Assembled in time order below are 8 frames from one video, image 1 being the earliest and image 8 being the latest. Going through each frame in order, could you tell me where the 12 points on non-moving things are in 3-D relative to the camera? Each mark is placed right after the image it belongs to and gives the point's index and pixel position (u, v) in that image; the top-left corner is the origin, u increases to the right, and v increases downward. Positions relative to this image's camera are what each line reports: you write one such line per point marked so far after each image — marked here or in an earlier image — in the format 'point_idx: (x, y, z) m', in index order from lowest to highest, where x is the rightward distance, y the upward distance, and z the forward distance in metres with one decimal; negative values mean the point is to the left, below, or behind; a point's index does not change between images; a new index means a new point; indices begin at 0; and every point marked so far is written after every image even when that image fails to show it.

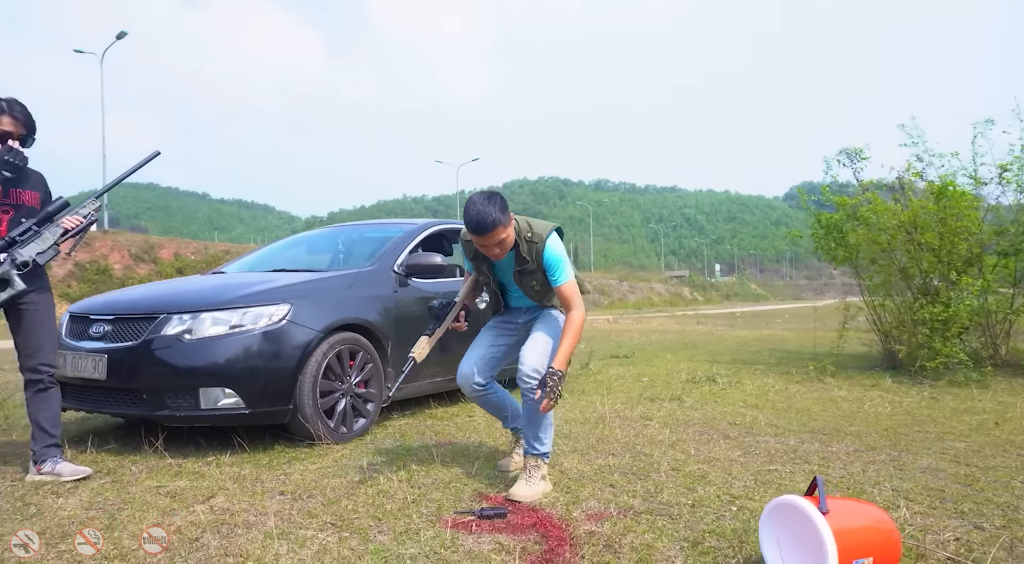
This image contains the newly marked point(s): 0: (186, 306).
0: (-1.5, 0.0, +3.7) m
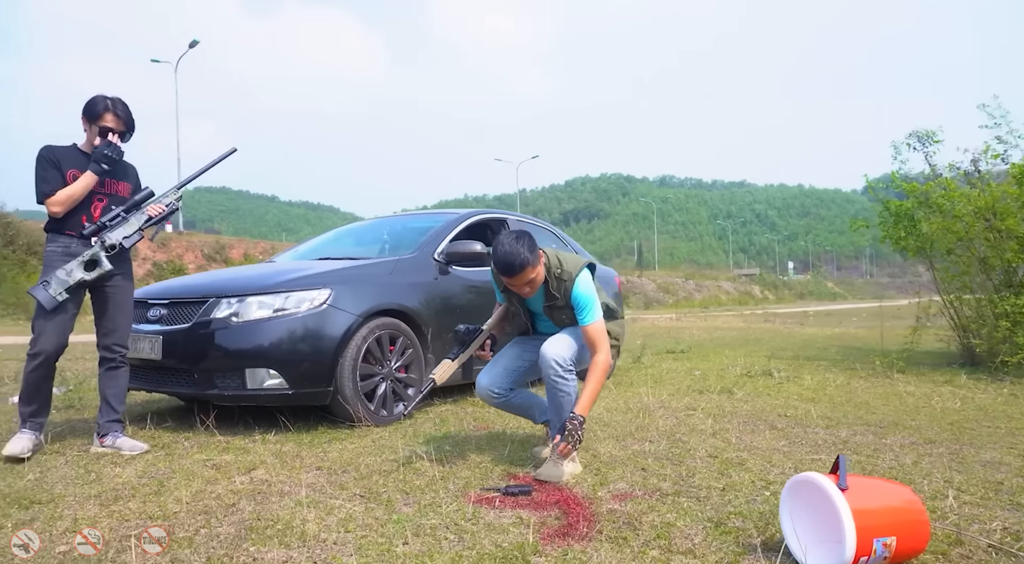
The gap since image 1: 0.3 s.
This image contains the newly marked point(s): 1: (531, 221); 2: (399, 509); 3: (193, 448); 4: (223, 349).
0: (-1.4, 0.0, +4.0) m
1: (+0.2, +0.6, +5.7) m
2: (-0.5, -1.0, +3.5) m
3: (-1.5, -0.8, +3.7) m
4: (-1.4, -0.3, +3.9) m
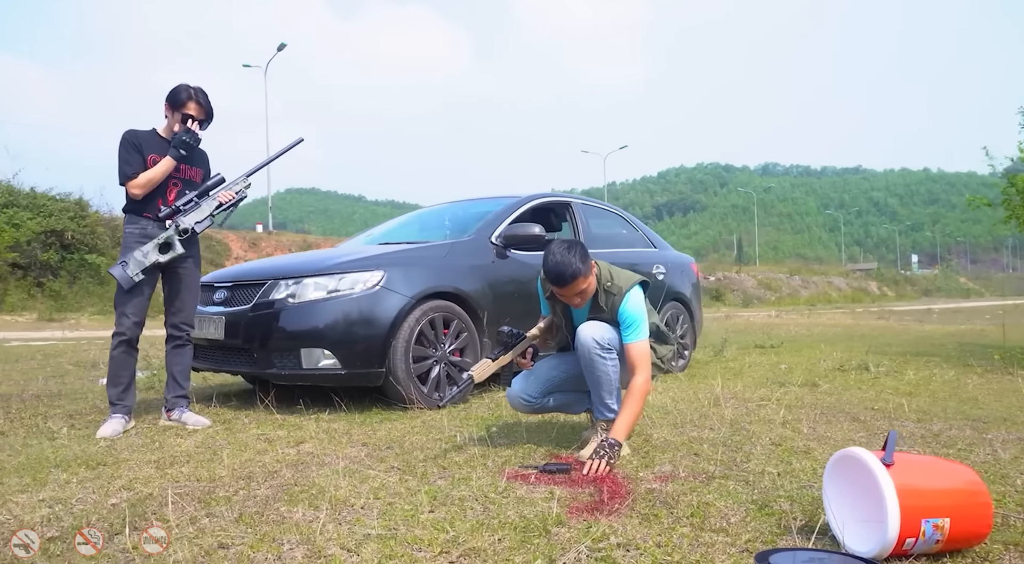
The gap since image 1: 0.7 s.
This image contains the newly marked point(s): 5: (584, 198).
0: (-1.2, +0.1, +4.3) m
1: (+0.6, +0.6, +5.7) m
2: (-0.3, -0.9, +3.6) m
3: (-1.3, -0.7, +4.0) m
4: (-1.2, -0.2, +4.2) m
5: (+0.5, +0.7, +5.6) m
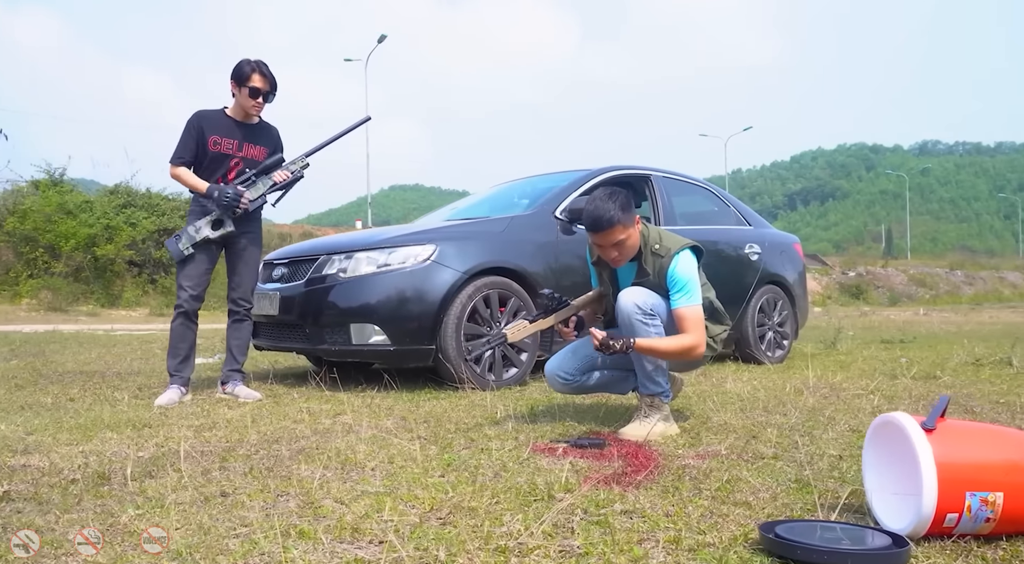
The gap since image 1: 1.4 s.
0: (-0.9, +0.2, +4.5) m
1: (+1.1, +0.7, +5.4) m
2: (-0.3, -0.7, +3.6) m
3: (-1.1, -0.6, +4.1) m
4: (-0.9, -0.1, +4.3) m
5: (+1.0, +0.7, +5.4) m
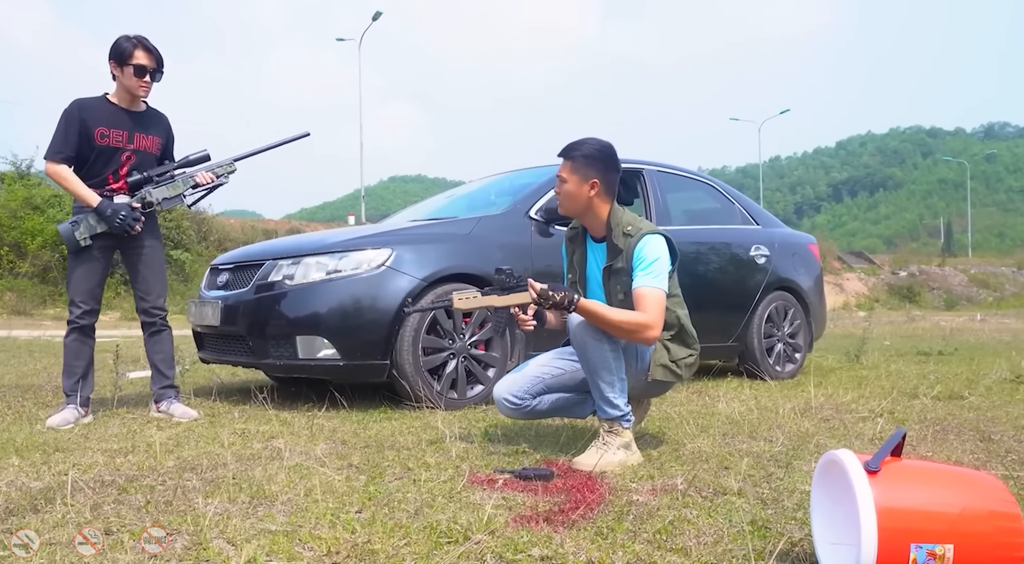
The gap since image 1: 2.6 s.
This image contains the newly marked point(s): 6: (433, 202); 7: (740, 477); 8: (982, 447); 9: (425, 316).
0: (-1.1, +0.1, +4.2) m
1: (+1.0, +0.7, +5.0) m
2: (-0.5, -0.8, +3.2) m
3: (-1.3, -0.6, +3.9) m
4: (-1.1, -0.2, +4.1) m
5: (+0.9, +0.7, +5.0) m
6: (-0.5, +0.4, +5.0) m
7: (+0.9, -0.8, +3.2) m
8: (+2.0, -0.7, +3.5) m
9: (-0.4, -0.2, +4.1) m
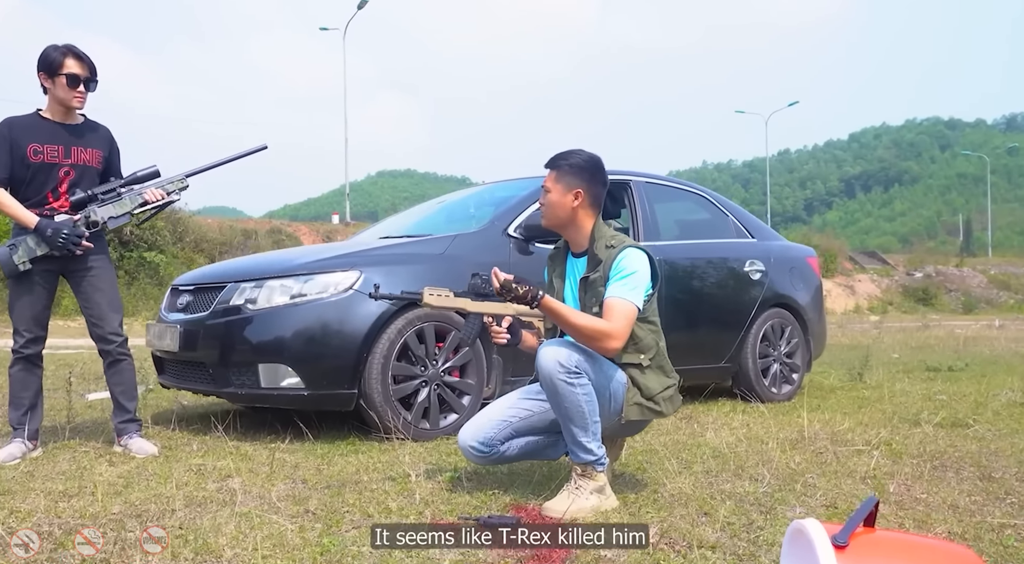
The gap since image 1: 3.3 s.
0: (-1.2, 0.0, +4.0) m
1: (+0.9, +0.6, +4.7) m
2: (-0.7, -0.9, +3.0) m
3: (-1.4, -0.8, +3.7) m
4: (-1.3, -0.3, +3.9) m
5: (+0.8, +0.6, +4.7) m
6: (-0.6, +0.3, +4.8) m
7: (+0.8, -0.9, +3.0) m
8: (+1.9, -0.8, +3.3) m
9: (-0.6, -0.3, +3.9) m
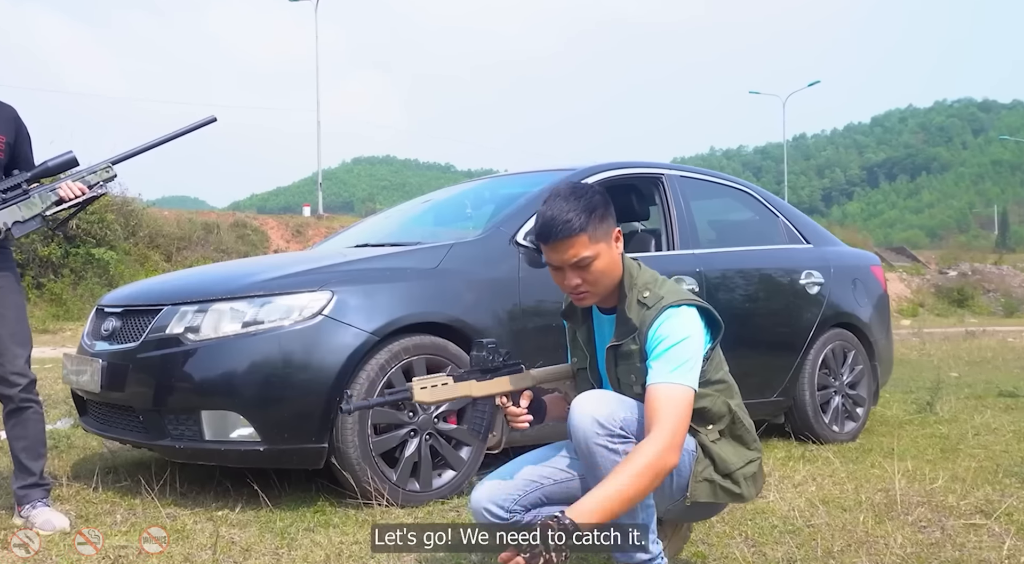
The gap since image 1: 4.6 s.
0: (-1.2, -0.1, +3.2) m
1: (+0.9, +0.5, +3.9) m
2: (-0.6, -1.0, +2.2) m
3: (-1.4, -0.9, +2.9) m
4: (-1.2, -0.4, +3.0) m
5: (+0.8, +0.5, +3.9) m
6: (-0.5, +0.3, +4.0) m
7: (+0.8, -1.0, +2.2) m
8: (+1.9, -0.9, +2.5) m
9: (-0.5, -0.4, +3.1) m
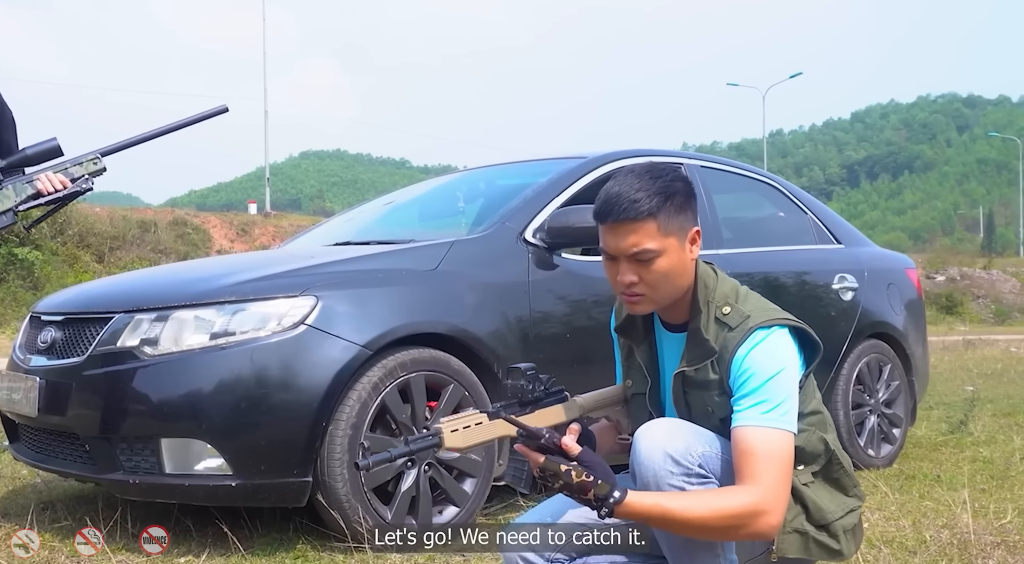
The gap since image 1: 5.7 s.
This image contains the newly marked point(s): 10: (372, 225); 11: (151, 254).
0: (-1.1, -0.1, +2.7) m
1: (+1.0, +0.5, +3.5) m
2: (-0.5, -1.1, +1.8) m
3: (-1.3, -0.9, +2.4) m
4: (-1.1, -0.4, +2.5) m
5: (+0.8, +0.5, +3.5) m
6: (-0.5, +0.2, +3.5) m
7: (+0.9, -1.0, +1.9) m
8: (+2.0, -1.0, +2.2) m
9: (-0.5, -0.4, +2.6) m
10: (-0.6, +0.3, +3.8) m
11: (-8.7, +0.7, +19.9) m
